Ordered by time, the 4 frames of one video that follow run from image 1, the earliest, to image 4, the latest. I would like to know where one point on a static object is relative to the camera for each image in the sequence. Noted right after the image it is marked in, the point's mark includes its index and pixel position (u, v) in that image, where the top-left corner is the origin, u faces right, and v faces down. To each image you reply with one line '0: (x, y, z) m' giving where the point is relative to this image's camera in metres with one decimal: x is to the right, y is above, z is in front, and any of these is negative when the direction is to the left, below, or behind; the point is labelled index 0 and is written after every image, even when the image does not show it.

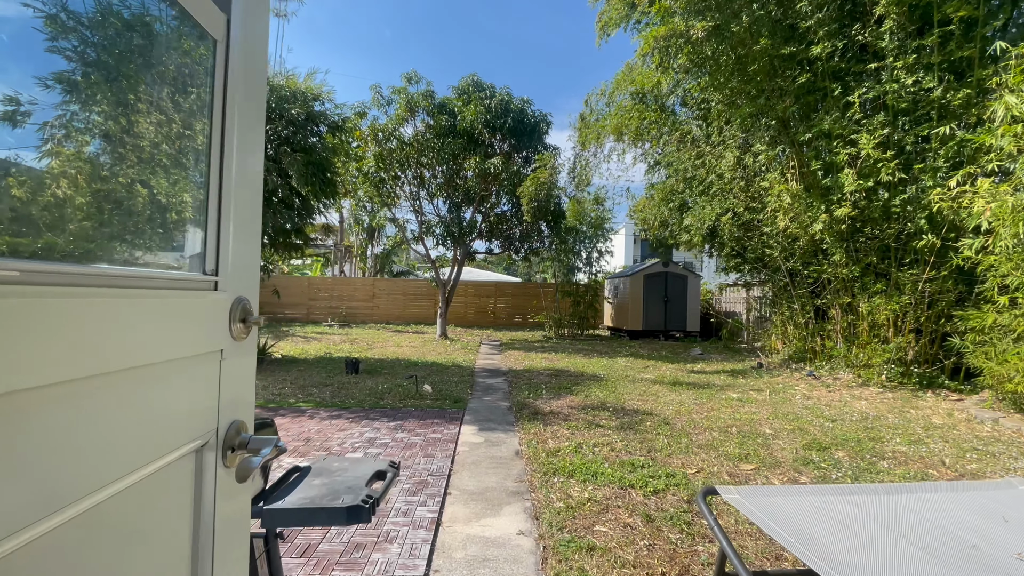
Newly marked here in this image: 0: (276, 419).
0: (-2.5, -1.4, +4.7) m
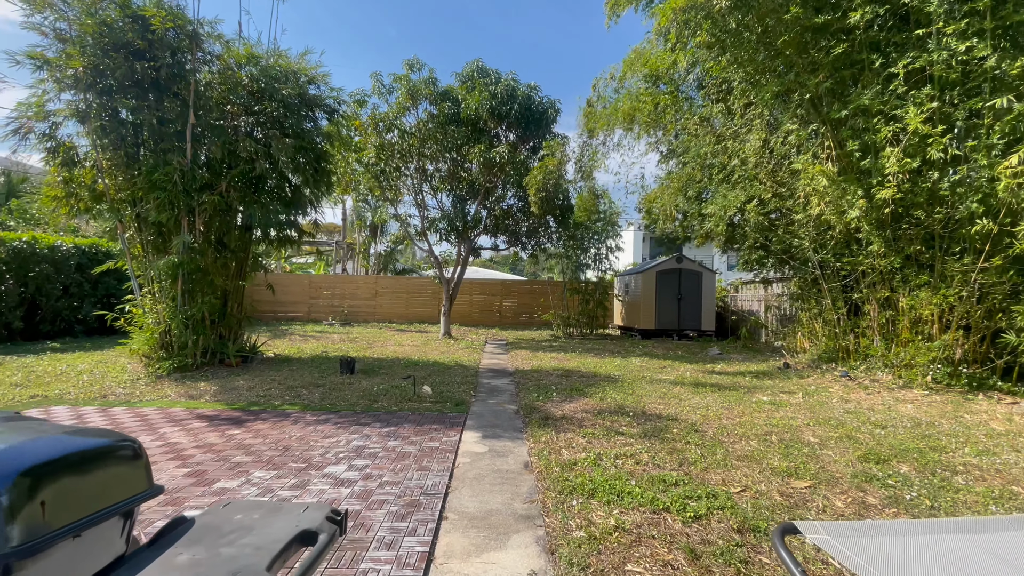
0: (-2.4, -1.3, +4.2) m
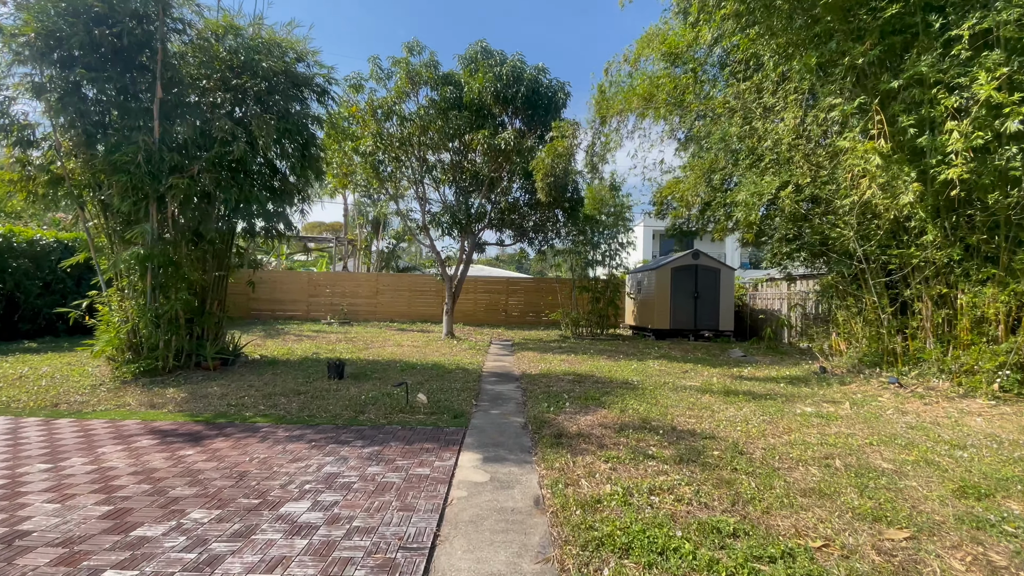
0: (-2.4, -1.2, +3.6) m
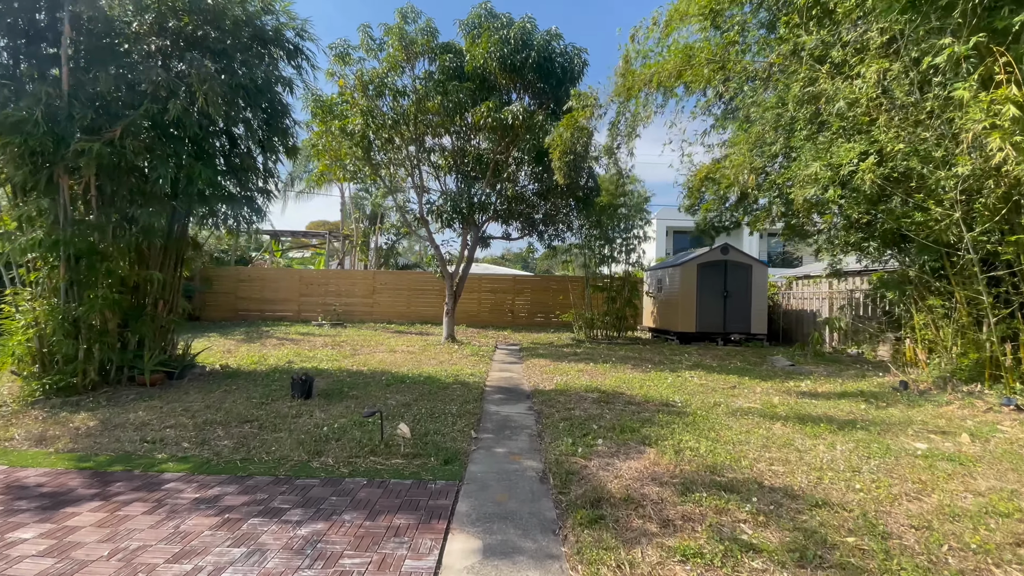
0: (-2.3, -1.2, +2.4) m
